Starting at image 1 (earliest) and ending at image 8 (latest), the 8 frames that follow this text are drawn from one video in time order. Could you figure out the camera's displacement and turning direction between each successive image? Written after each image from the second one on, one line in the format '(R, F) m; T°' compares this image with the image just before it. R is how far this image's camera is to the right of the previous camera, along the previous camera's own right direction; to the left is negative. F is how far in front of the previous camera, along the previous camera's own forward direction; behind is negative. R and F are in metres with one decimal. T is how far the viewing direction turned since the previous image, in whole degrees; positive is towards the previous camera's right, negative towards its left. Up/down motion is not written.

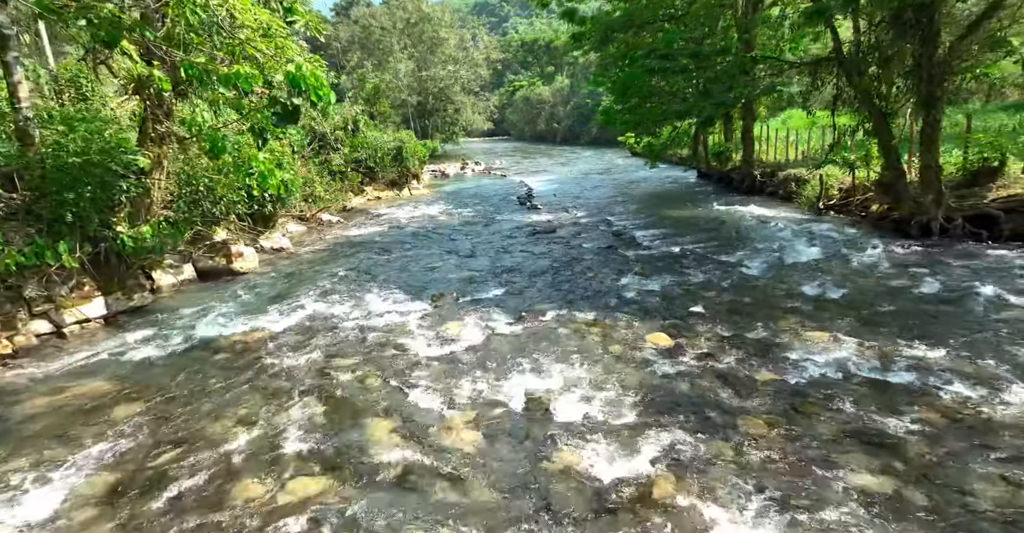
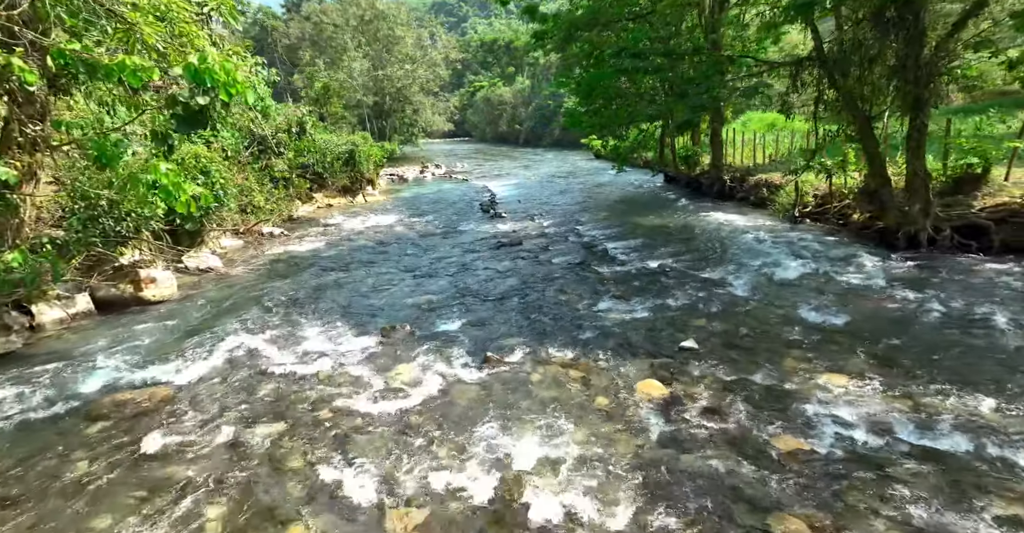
(0.0, +1.2) m; +3°
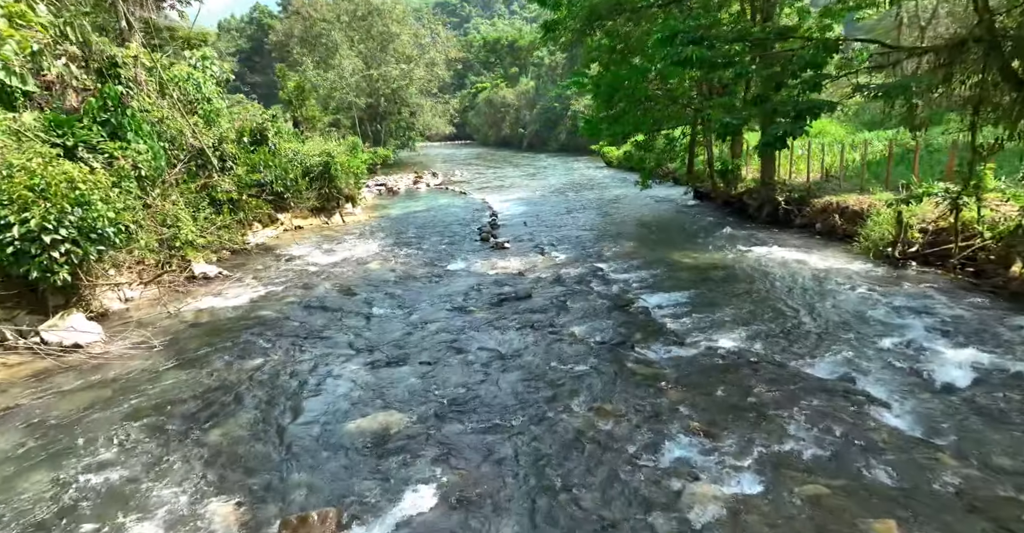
(-0.1, +3.5) m; 0°
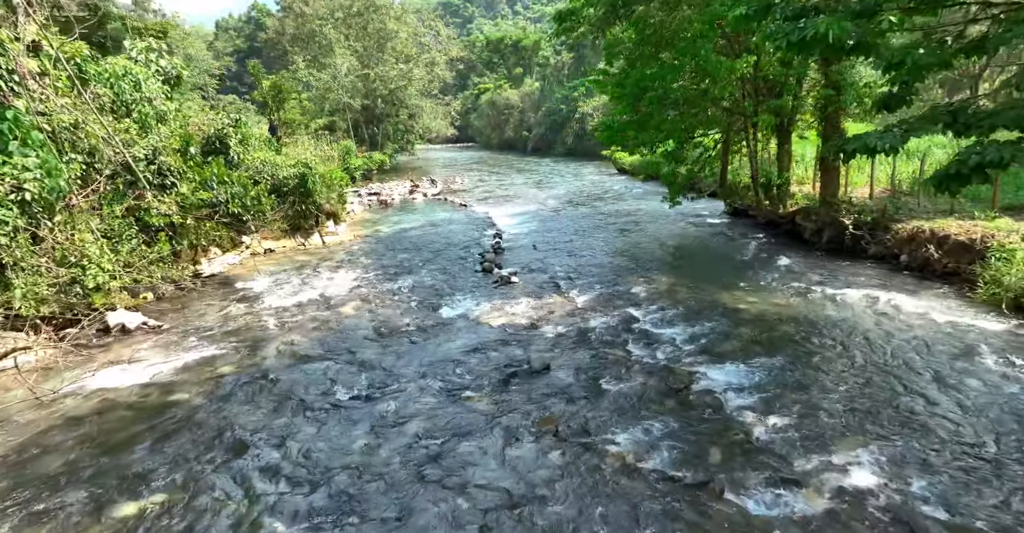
(-0.1, +2.8) m; 0°
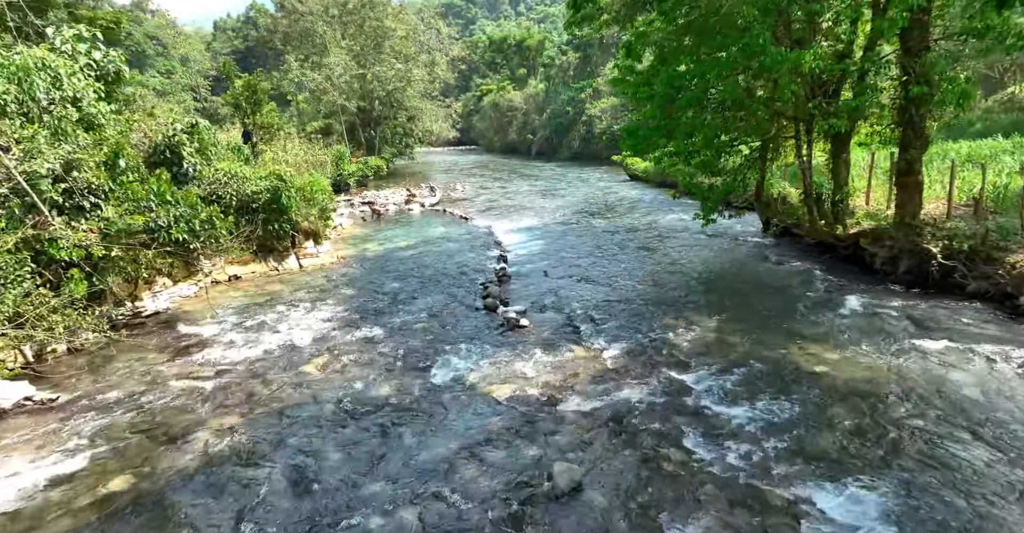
(-0.1, +2.4) m; 0°
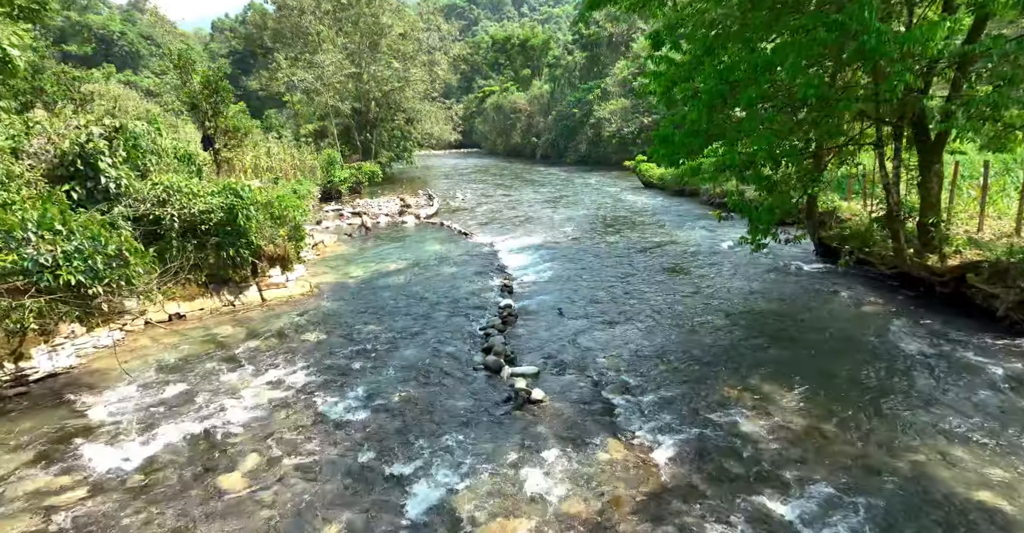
(-0.1, +2.7) m; 0°
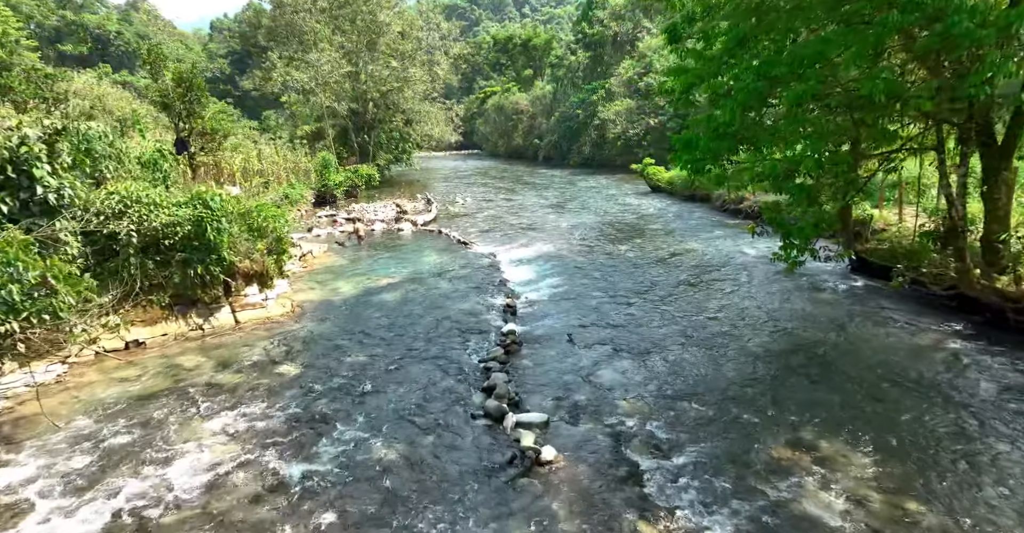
(0.0, +1.4) m; 0°
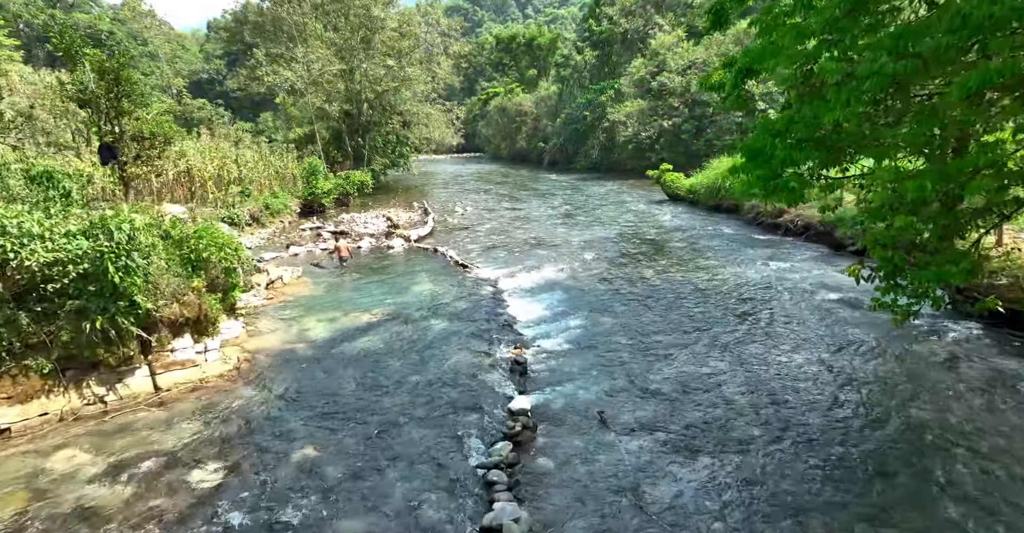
(-0.1, +2.8) m; 0°
